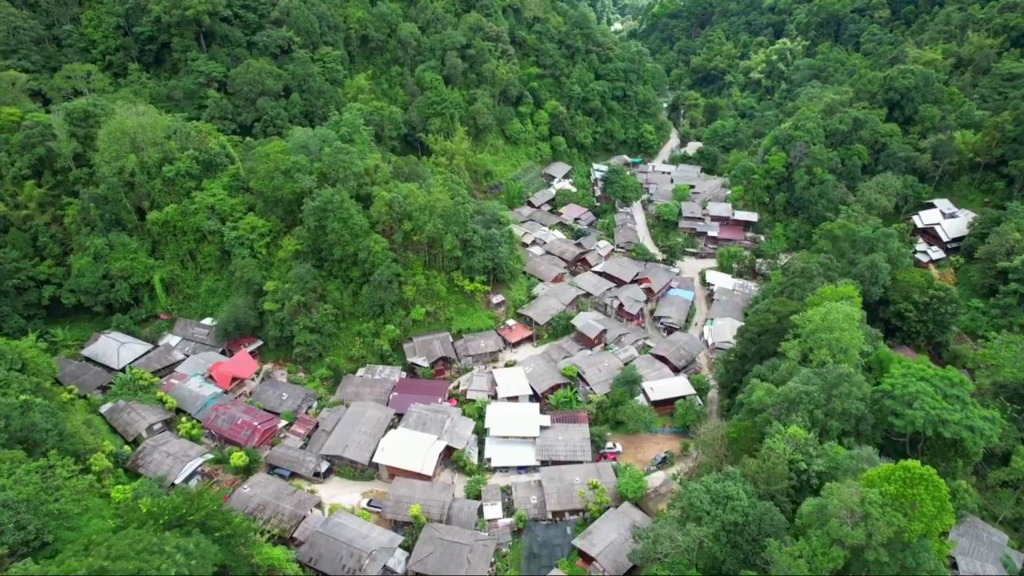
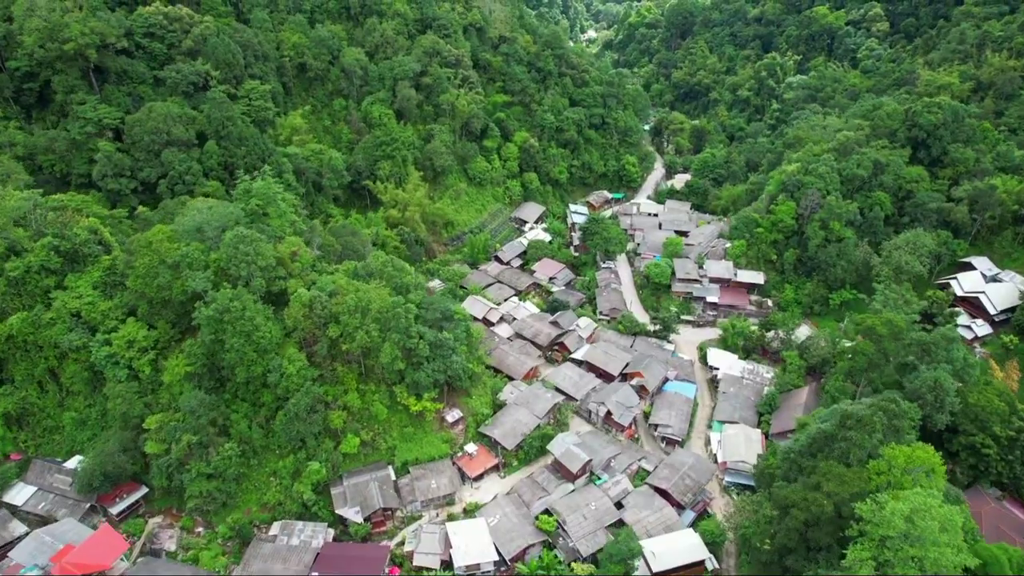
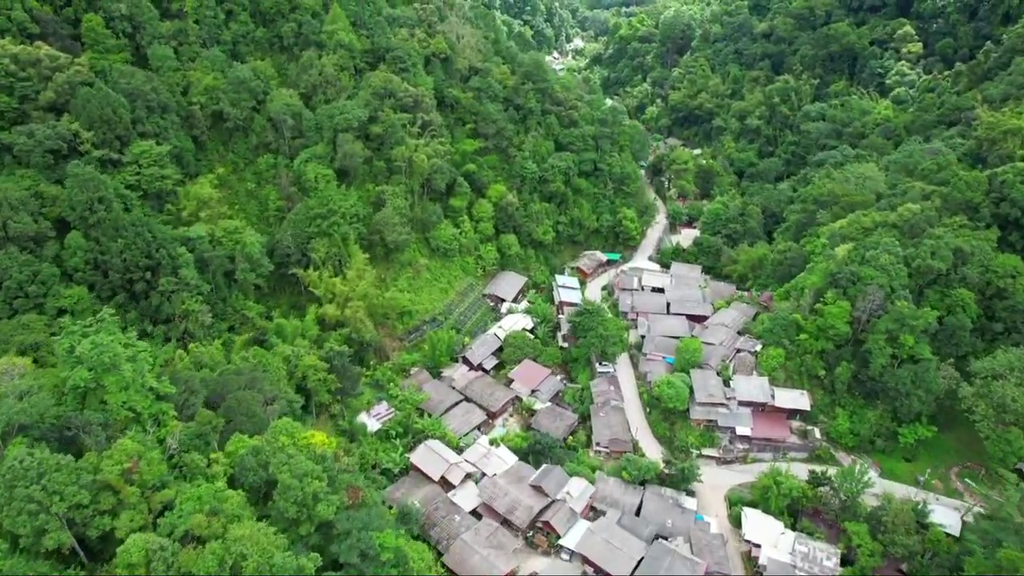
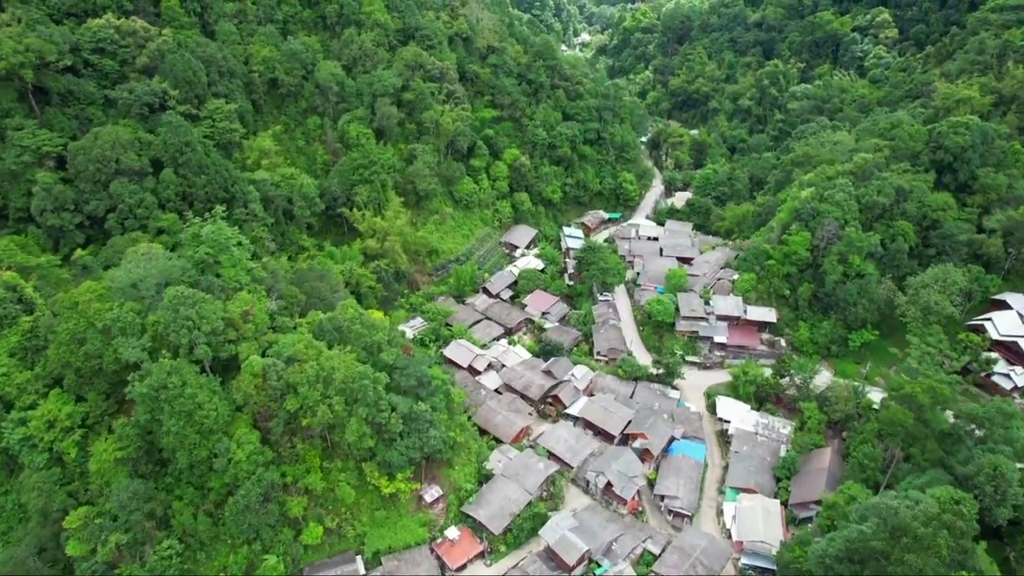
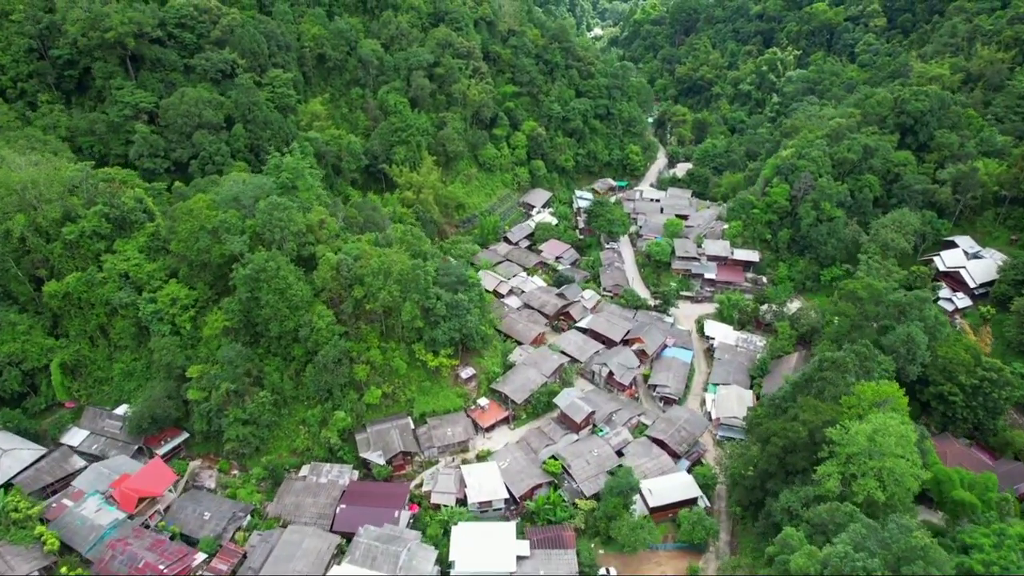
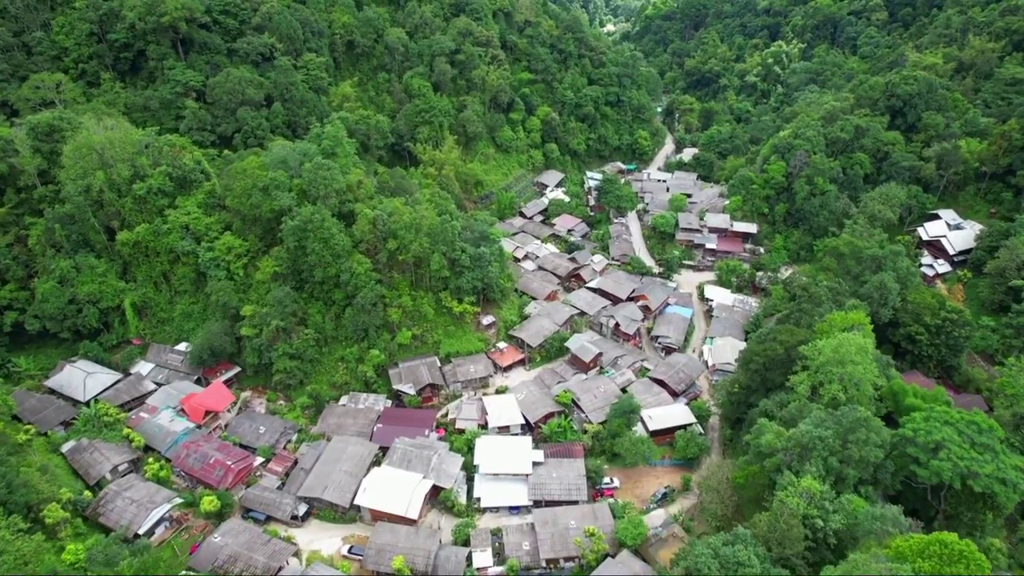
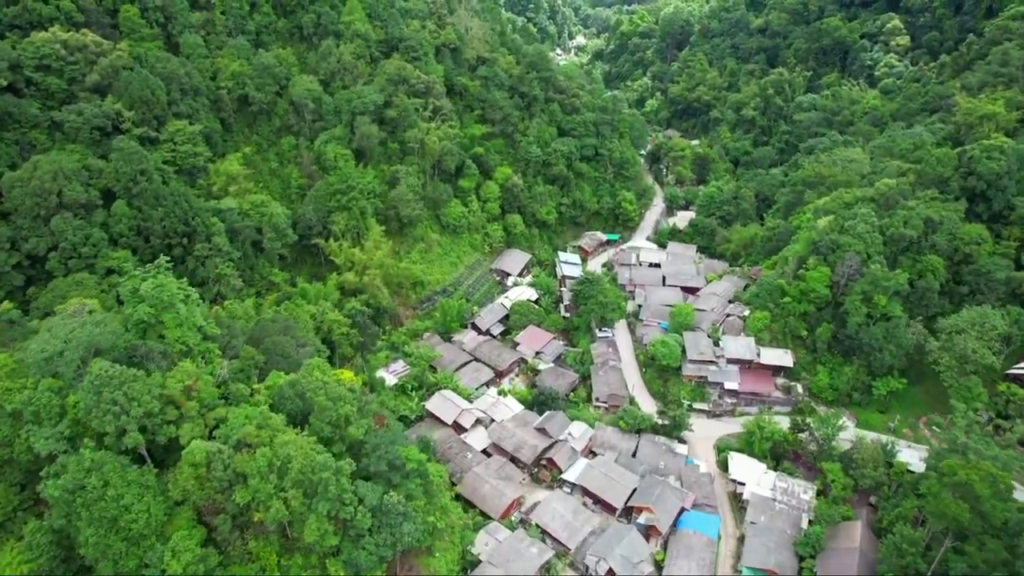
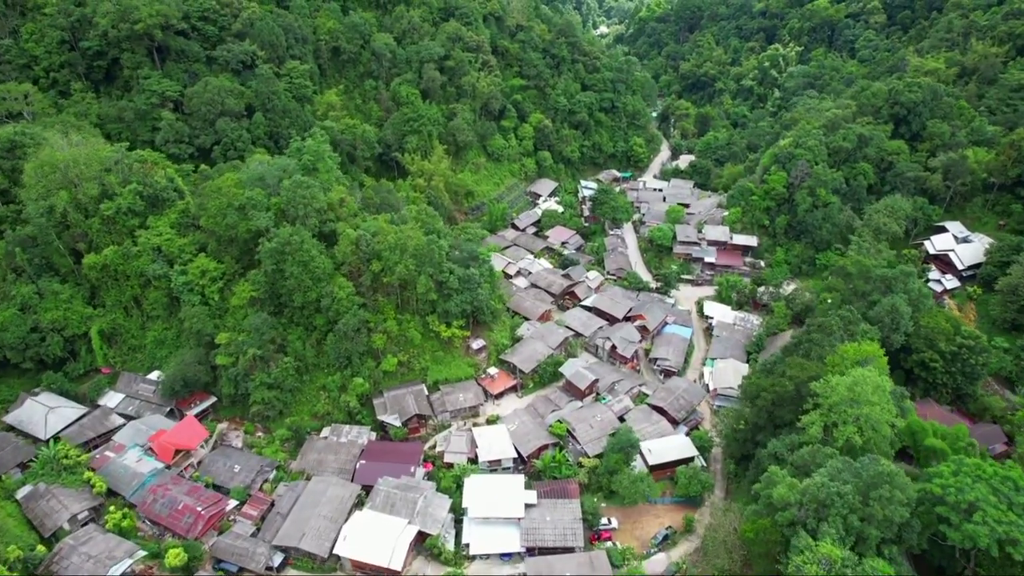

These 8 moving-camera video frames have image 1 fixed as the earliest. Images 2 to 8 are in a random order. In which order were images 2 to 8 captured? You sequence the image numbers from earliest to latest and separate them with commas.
6, 8, 5, 2, 4, 7, 3
